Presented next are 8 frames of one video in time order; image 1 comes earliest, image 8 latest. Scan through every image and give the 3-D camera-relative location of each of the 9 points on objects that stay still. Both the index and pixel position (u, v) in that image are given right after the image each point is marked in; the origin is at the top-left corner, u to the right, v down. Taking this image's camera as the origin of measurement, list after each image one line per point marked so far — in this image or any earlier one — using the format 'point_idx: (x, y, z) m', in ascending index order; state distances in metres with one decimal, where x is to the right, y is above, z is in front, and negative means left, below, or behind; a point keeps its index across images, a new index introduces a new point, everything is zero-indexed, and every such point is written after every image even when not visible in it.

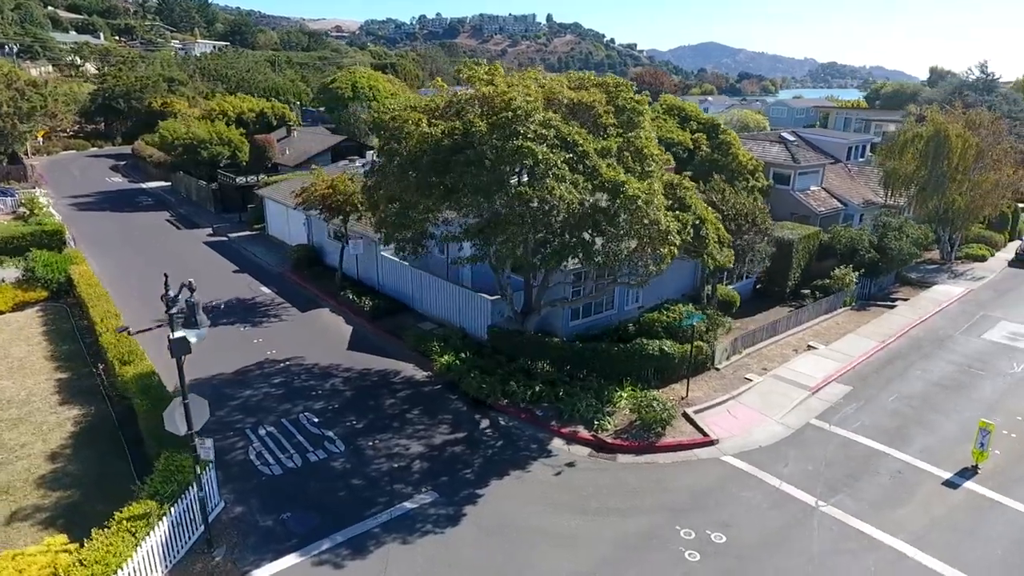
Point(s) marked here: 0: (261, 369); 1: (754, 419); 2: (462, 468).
0: (-8.0, -2.6, +18.4) m
1: (+6.7, -3.6, +15.8) m
2: (-1.1, -4.3, +13.8) m
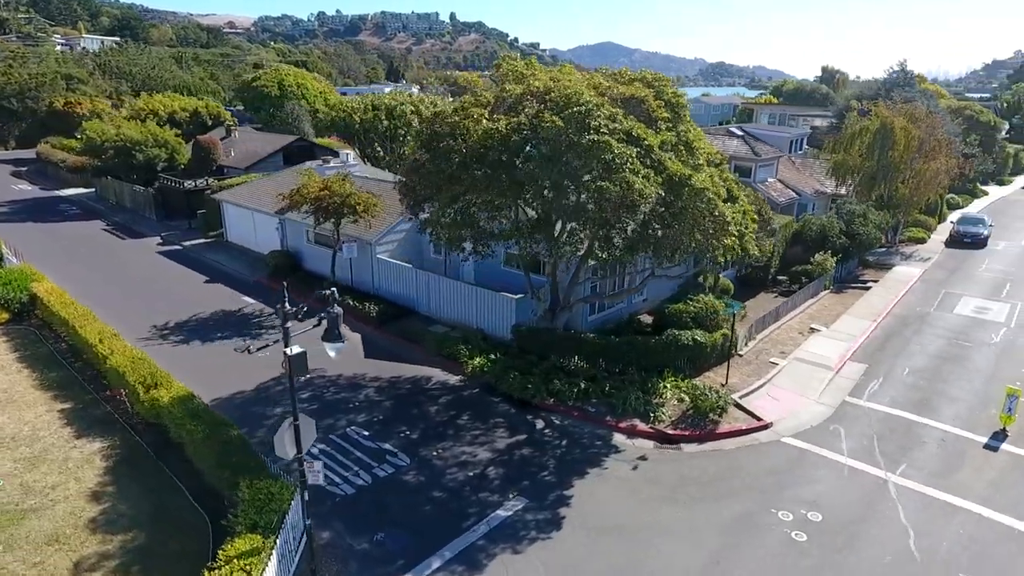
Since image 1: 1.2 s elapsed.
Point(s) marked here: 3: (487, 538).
0: (-6.8, -2.9, +17.2) m
1: (+8.1, -3.2, +16.5) m
2: (+0.7, -4.2, +13.5) m
3: (-0.4, -4.9, +11.2) m
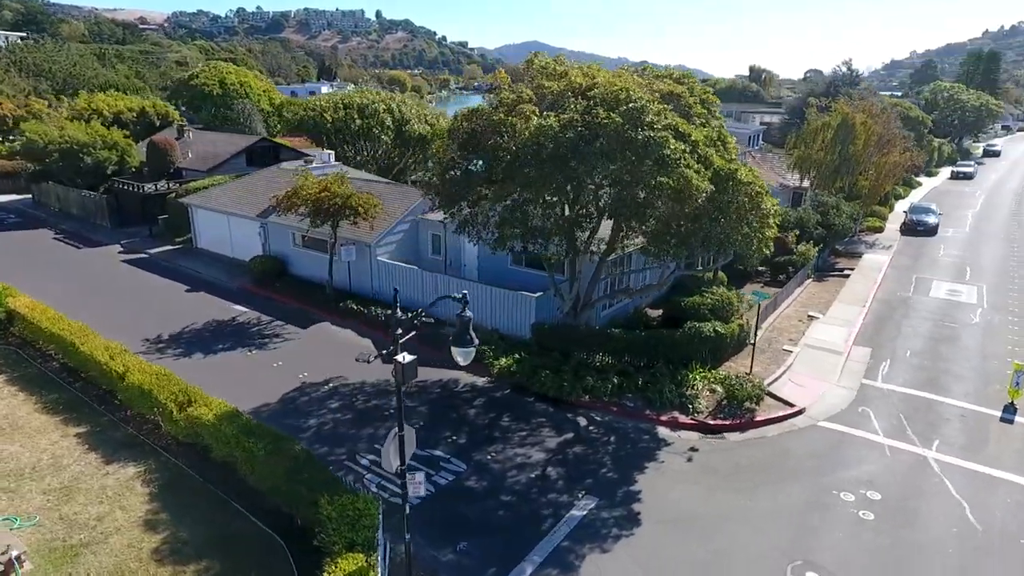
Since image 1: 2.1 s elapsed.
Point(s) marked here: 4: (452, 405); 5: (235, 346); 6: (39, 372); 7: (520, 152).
0: (-5.8, -3.1, +16.4) m
1: (+9.1, -2.9, +17.2) m
2: (+2.0, -4.2, +13.4) m
3: (+1.2, -4.8, +11.1) m
4: (-1.7, -3.3, +16.2) m
5: (-9.5, -2.0, +19.8) m
6: (-13.4, -2.4, +16.4) m
7: (+0.3, +3.1, +13.2) m
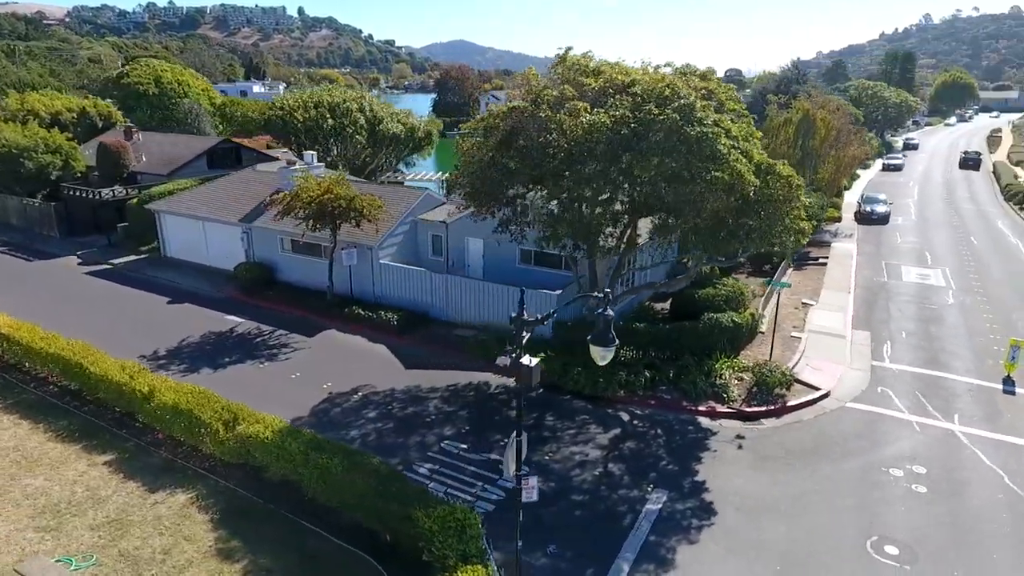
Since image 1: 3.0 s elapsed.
0: (-4.7, -3.2, +15.8) m
1: (+10.0, -2.5, +18.0) m
2: (+3.4, -4.0, +13.6) m
3: (+2.8, -4.7, +11.2) m
4: (-0.6, -3.3, +16.0) m
5: (-8.7, -2.3, +18.8) m
6: (-12.3, -2.9, +15.0) m
7: (+1.4, +3.2, +13.2) m
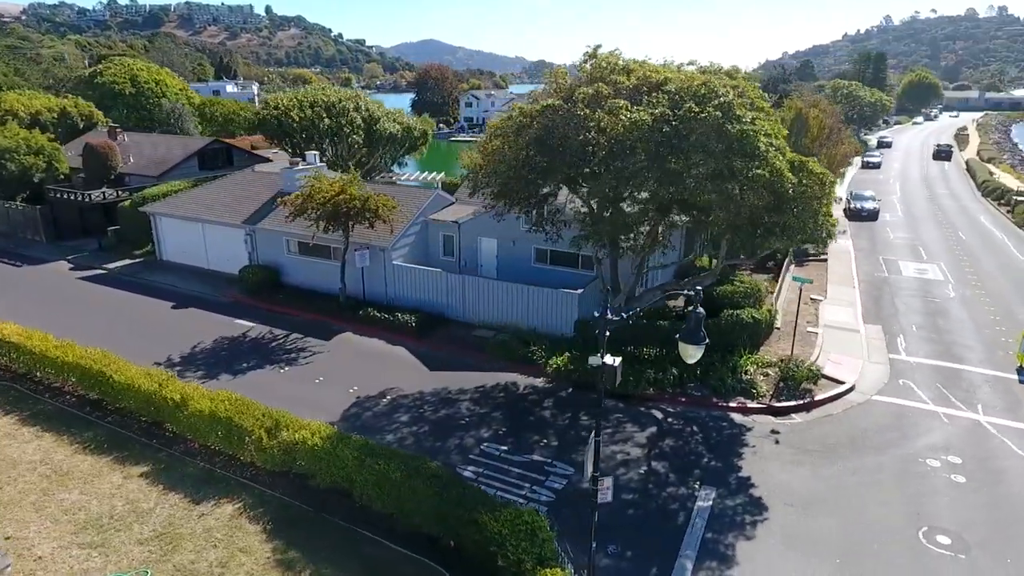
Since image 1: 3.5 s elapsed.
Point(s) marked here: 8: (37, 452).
0: (-3.8, -3.3, +15.5) m
1: (+10.8, -2.4, +18.2) m
2: (+4.4, -4.0, +13.6) m
3: (+3.9, -4.7, +11.2) m
4: (+0.3, -3.3, +15.9) m
5: (-8.0, -2.4, +18.4) m
6: (-11.4, -3.0, +14.4) m
7: (+2.3, +3.2, +13.1) m
8: (-10.3, -3.6, +12.6) m
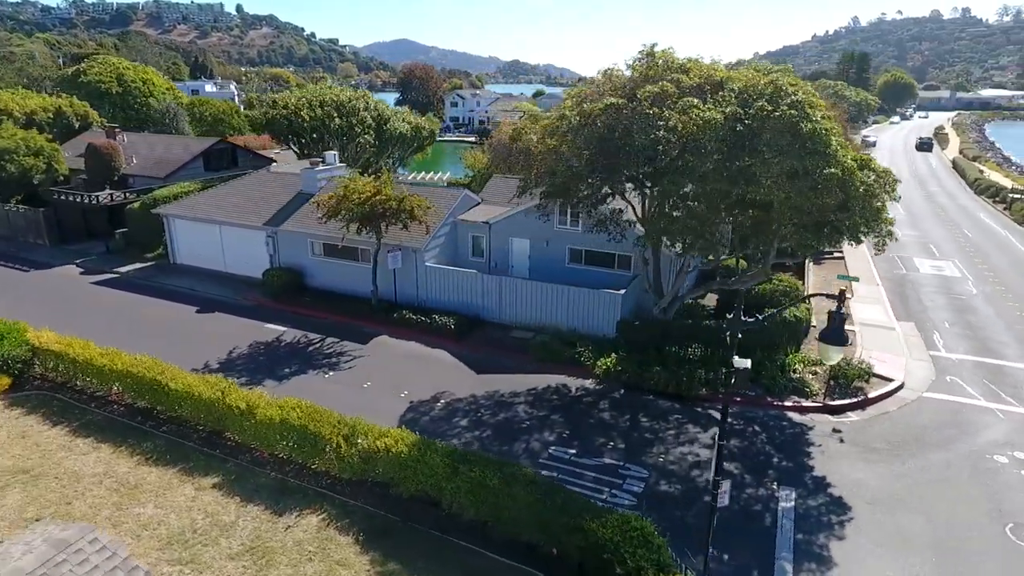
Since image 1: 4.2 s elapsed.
0: (-2.3, -3.3, +15.2) m
1: (+12.3, -2.3, +18.4) m
2: (+6.0, -4.0, +13.6) m
3: (+5.6, -4.7, +11.1) m
4: (+1.8, -3.3, +15.7) m
5: (-6.5, -2.5, +17.9) m
6: (-9.8, -3.2, +13.9) m
7: (+3.9, +3.2, +13.0) m
8: (-8.7, -3.7, +12.1) m
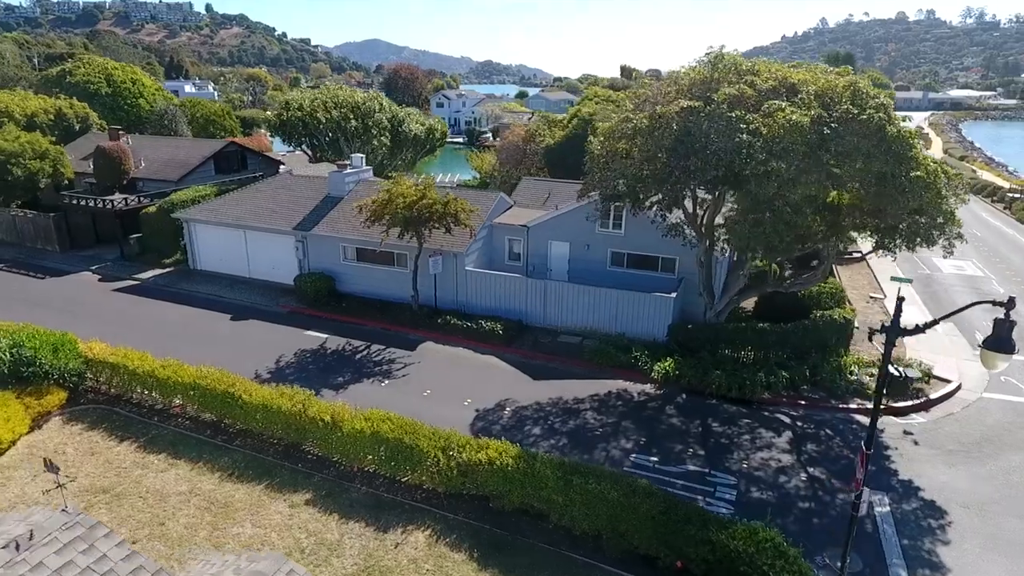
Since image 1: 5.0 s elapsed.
0: (-0.4, -3.5, +15.0) m
1: (+14.0, -2.4, +18.6) m
2: (+7.9, -4.1, +13.6) m
3: (+7.5, -4.8, +11.1) m
4: (+3.7, -3.4, +15.6) m
5: (-4.7, -2.7, +17.6) m
6: (-7.9, -3.4, +13.4) m
7: (+5.7, +3.1, +12.9) m
8: (-6.7, -3.9, +11.7) m
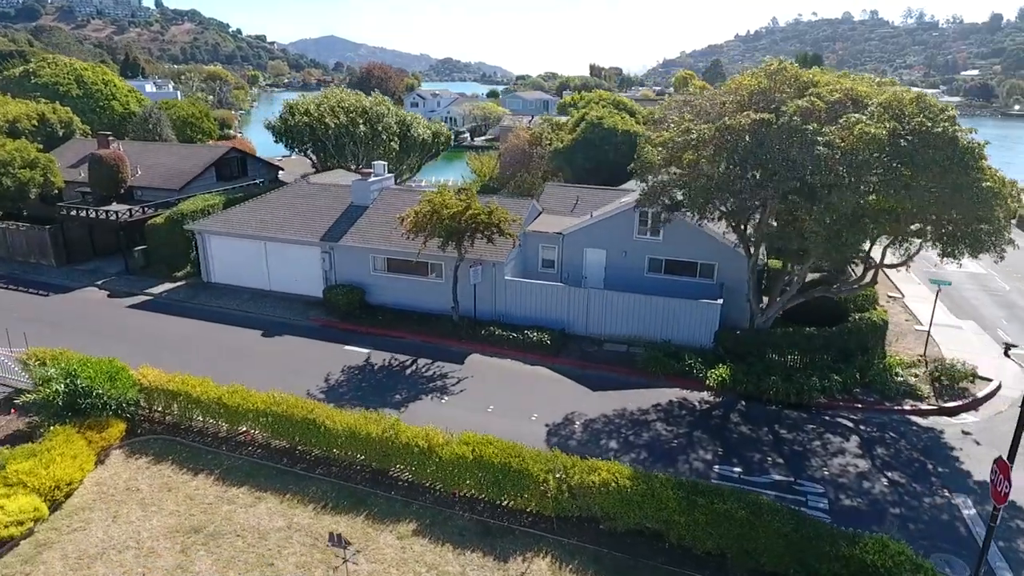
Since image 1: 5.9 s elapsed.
0: (+1.5, -3.9, +14.9) m
1: (+15.7, -2.4, +19.2) m
2: (+9.9, -4.2, +13.9) m
3: (+9.6, -5.0, +11.4) m
4: (+5.5, -3.7, +15.7) m
5: (-3.0, -3.2, +17.2) m
6: (-5.9, -3.9, +13.0) m
7: (+7.6, +2.8, +13.1) m
8: (-4.7, -4.4, +11.3) m
